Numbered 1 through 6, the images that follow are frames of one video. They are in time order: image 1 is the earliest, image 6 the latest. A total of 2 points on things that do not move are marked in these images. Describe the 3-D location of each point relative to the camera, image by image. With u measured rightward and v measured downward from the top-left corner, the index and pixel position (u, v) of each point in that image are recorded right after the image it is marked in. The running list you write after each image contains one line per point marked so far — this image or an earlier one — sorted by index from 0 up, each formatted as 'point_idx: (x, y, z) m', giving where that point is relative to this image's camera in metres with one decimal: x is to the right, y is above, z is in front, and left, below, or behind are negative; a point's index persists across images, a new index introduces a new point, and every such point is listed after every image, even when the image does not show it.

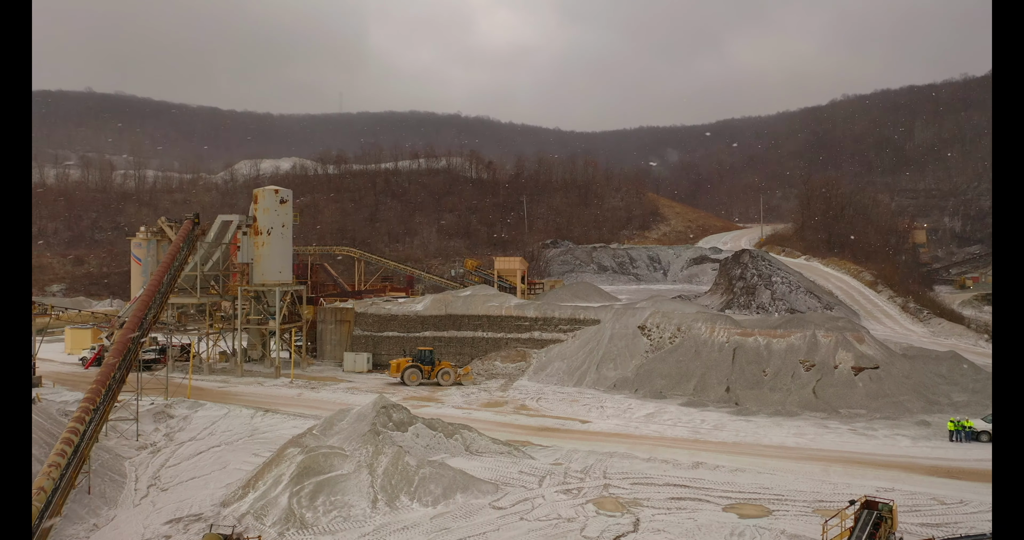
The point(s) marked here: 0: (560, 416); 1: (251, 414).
0: (+3.8, -11.4, +19.4) m
1: (-20.8, -11.5, +19.8) m
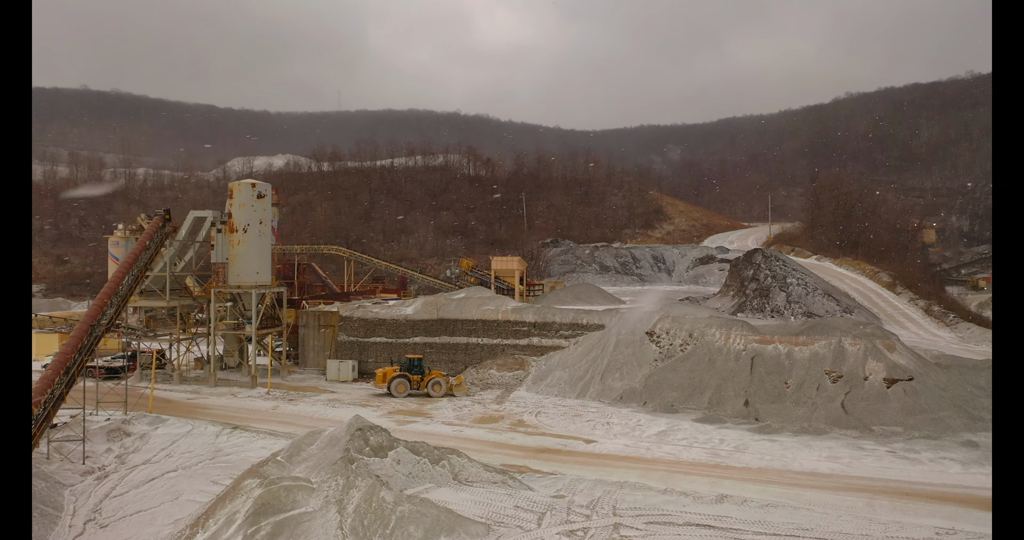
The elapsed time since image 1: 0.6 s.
0: (+3.6, -11.5, +17.4) m
1: (-21.0, -11.5, +17.7) m
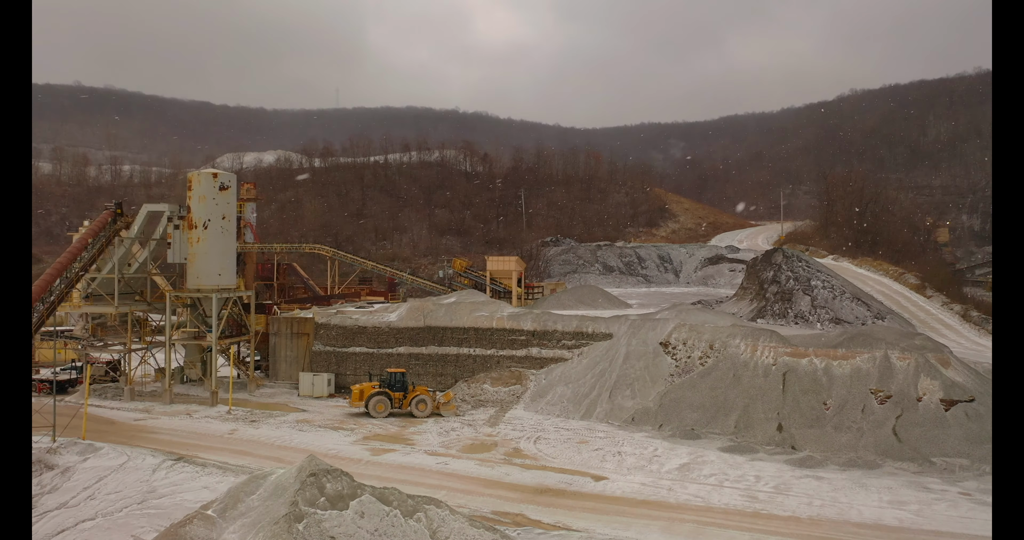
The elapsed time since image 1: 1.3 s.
0: (+3.2, -11.6, +14.7) m
1: (-21.4, -11.7, +14.9) m
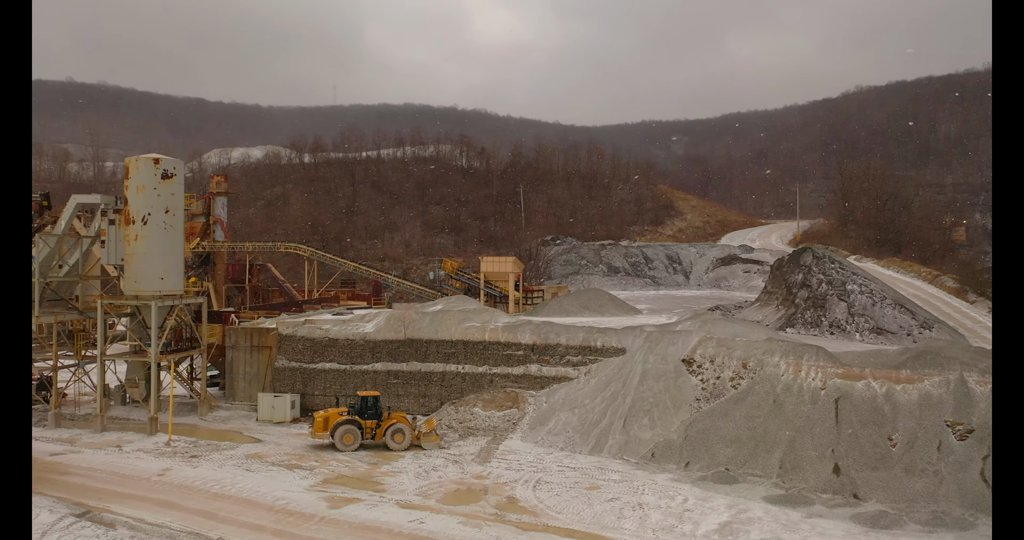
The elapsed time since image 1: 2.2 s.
0: (+2.9, -11.9, +11.5) m
1: (-21.7, -11.9, +11.7) m
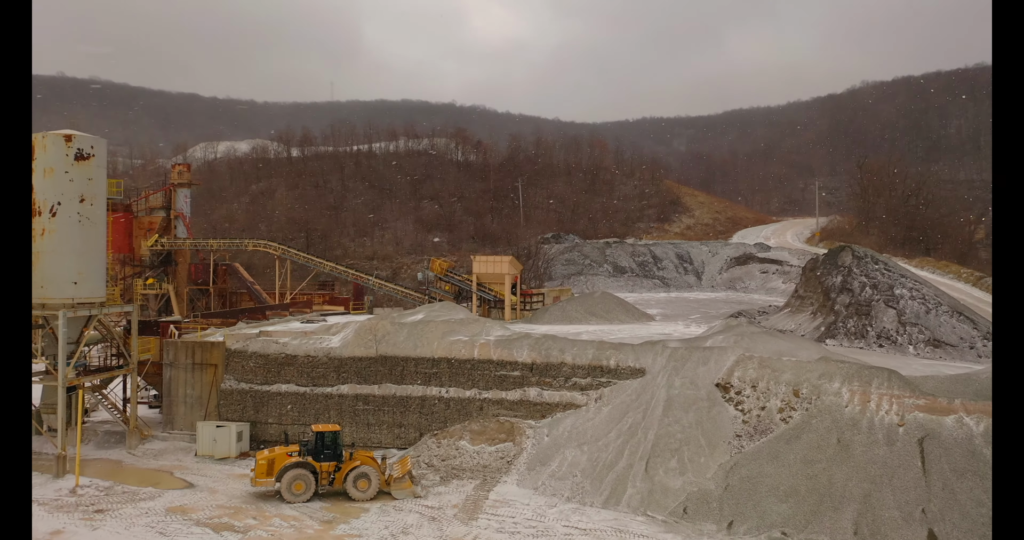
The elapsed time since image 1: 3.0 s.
0: (+2.6, -12.1, +8.2) m
1: (-22.0, -12.1, +8.4) m
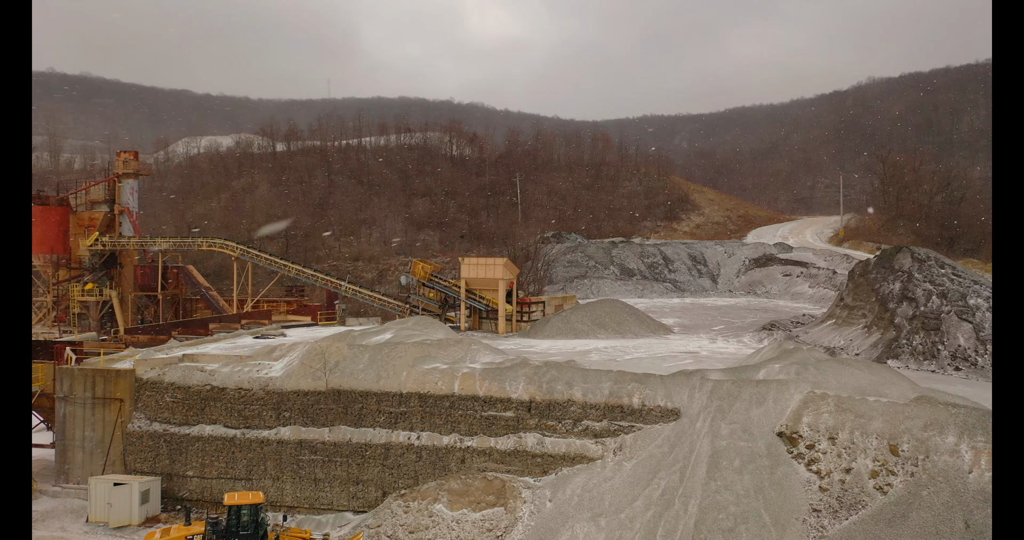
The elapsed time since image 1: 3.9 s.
0: (+2.2, -12.5, +4.6) m
1: (-22.4, -12.5, +4.7) m
